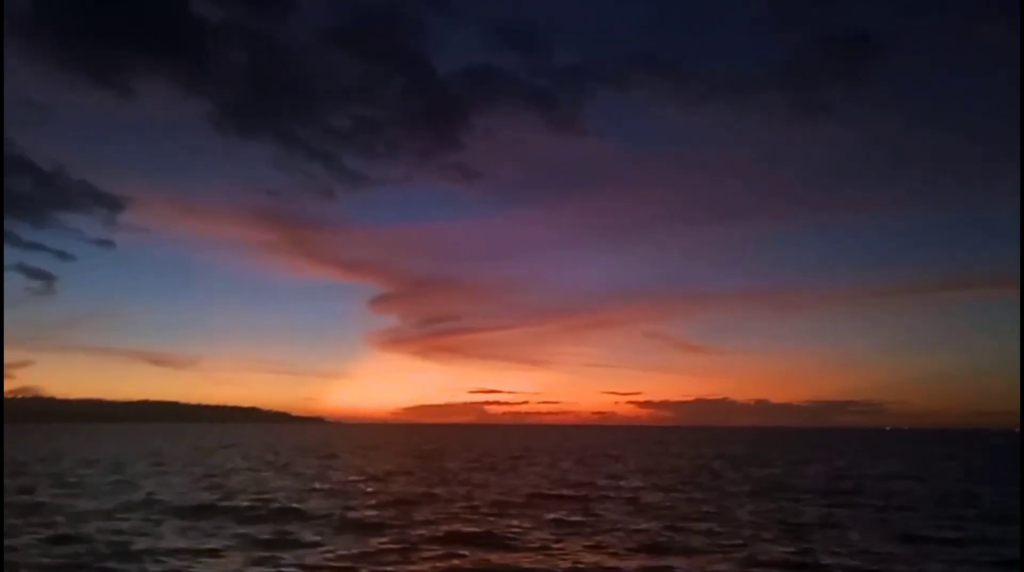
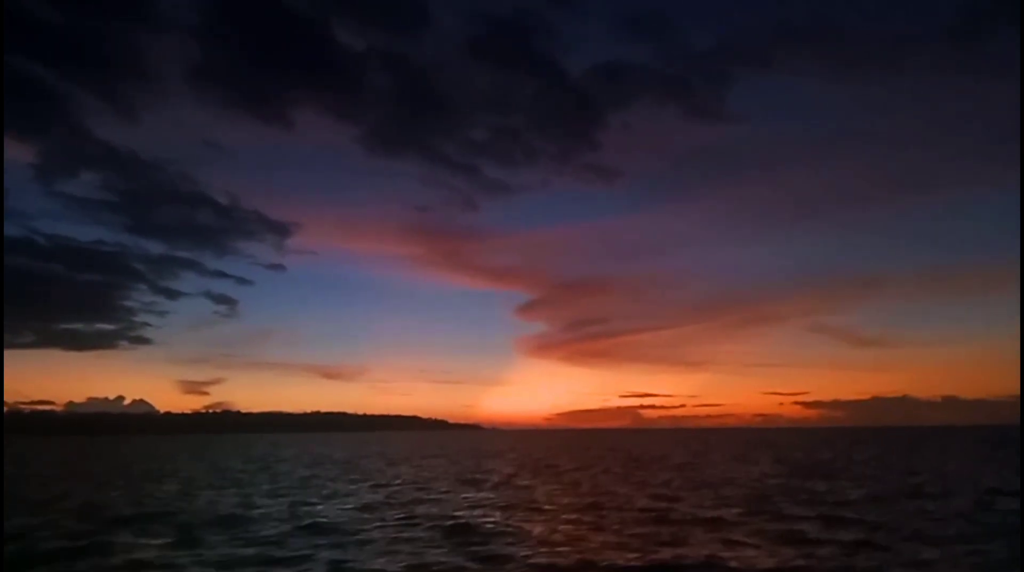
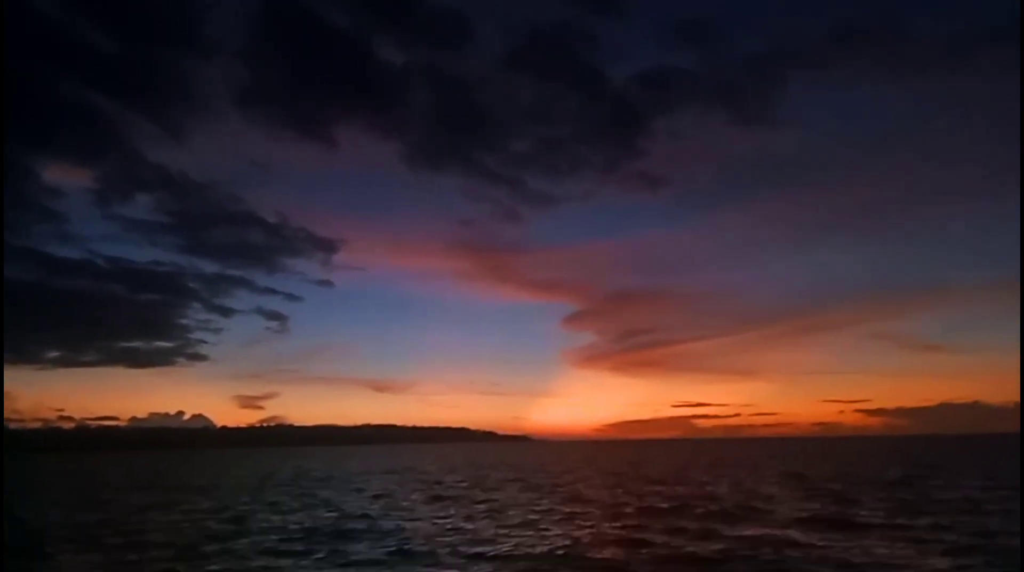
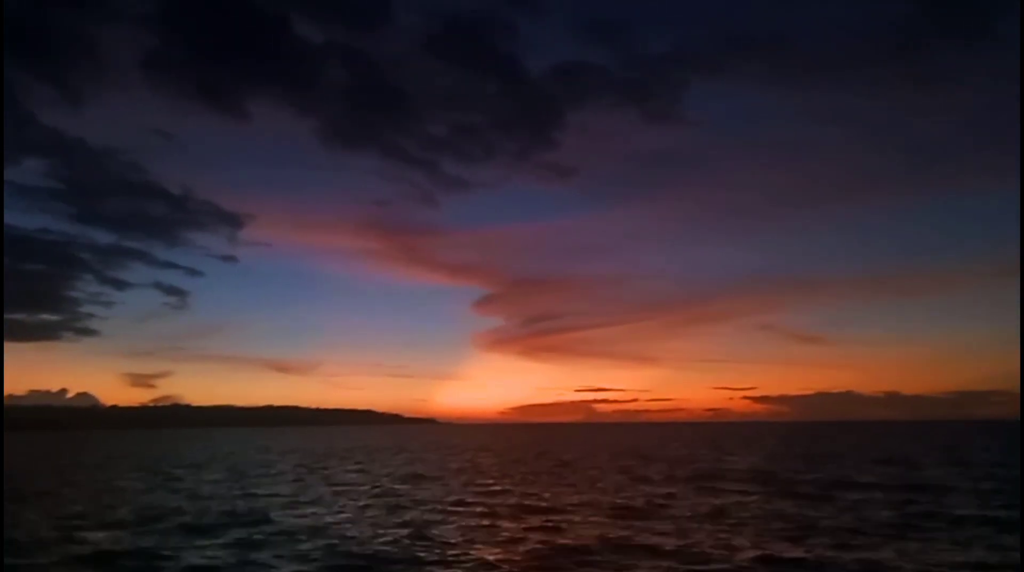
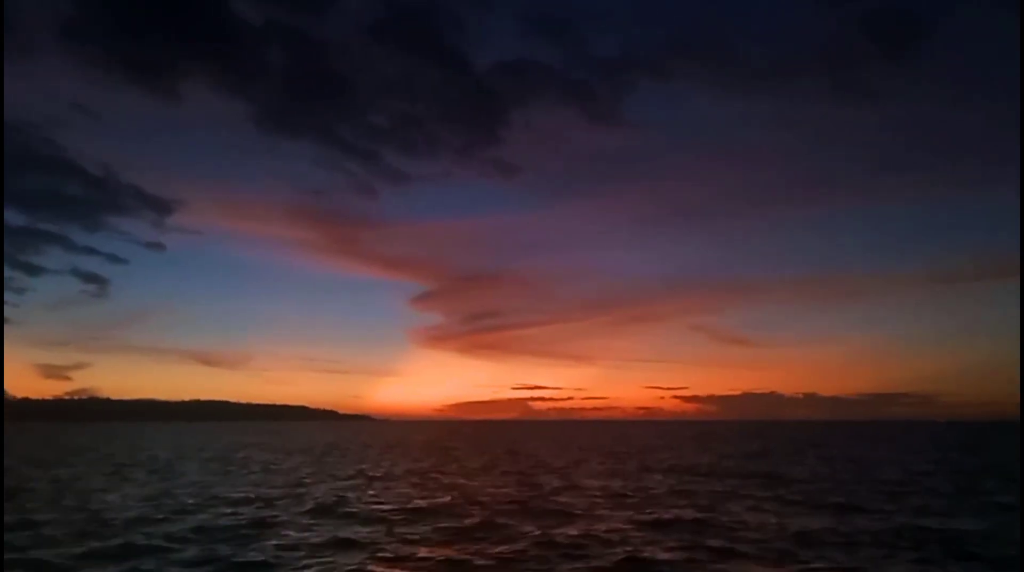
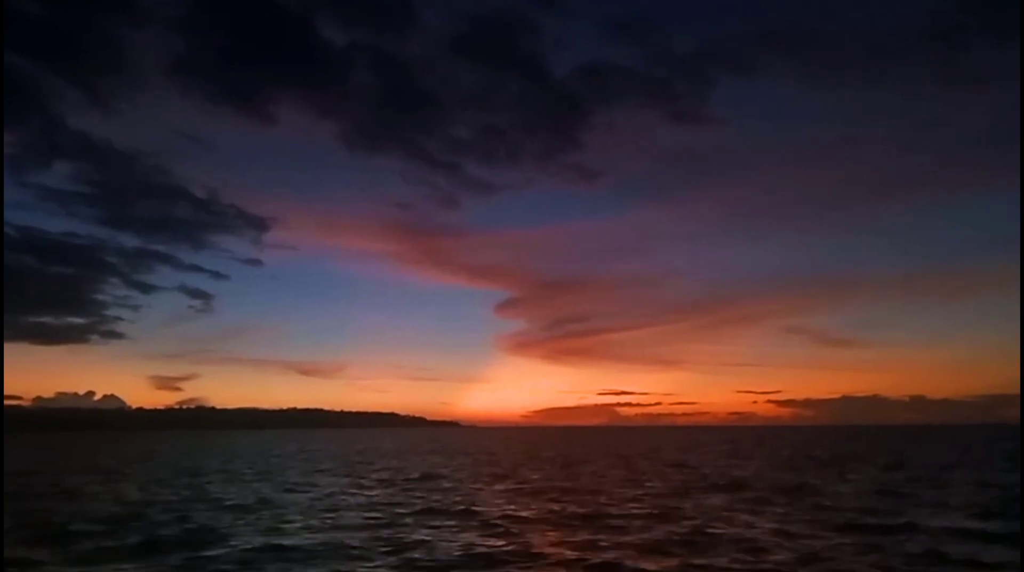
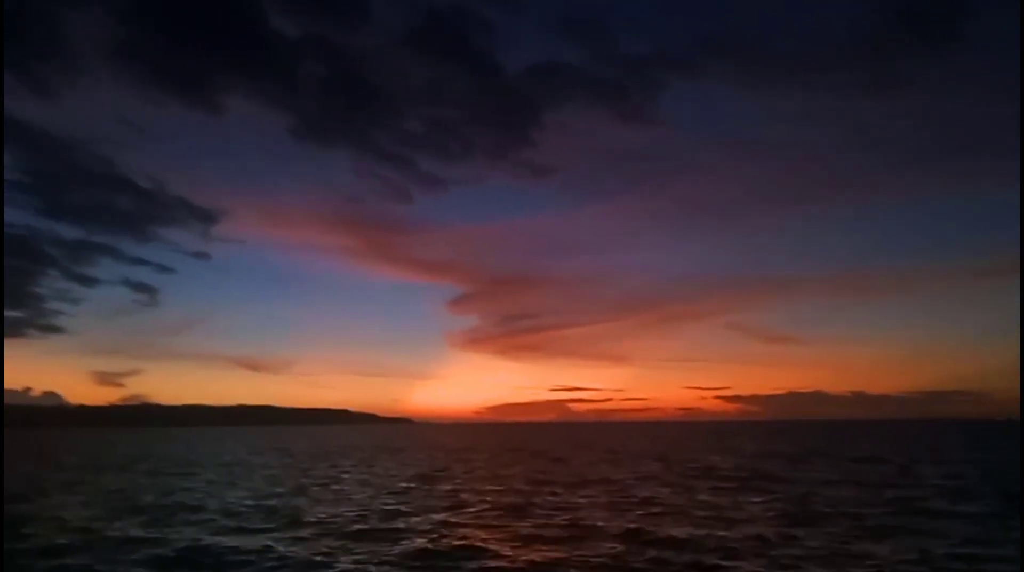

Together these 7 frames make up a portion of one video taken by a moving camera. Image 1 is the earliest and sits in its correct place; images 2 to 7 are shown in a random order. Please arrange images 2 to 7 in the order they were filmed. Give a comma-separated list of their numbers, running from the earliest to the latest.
5, 7, 4, 6, 2, 3
